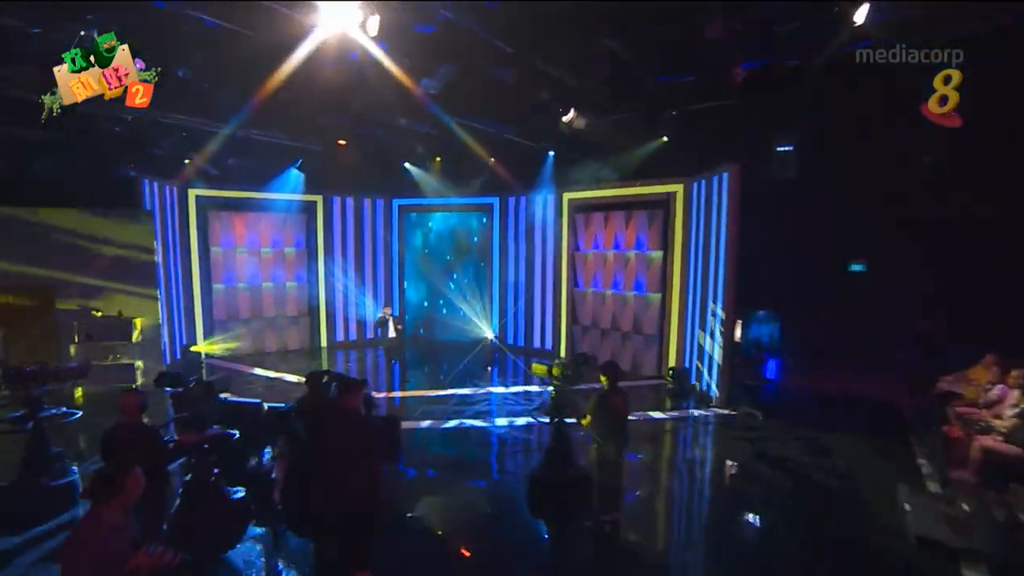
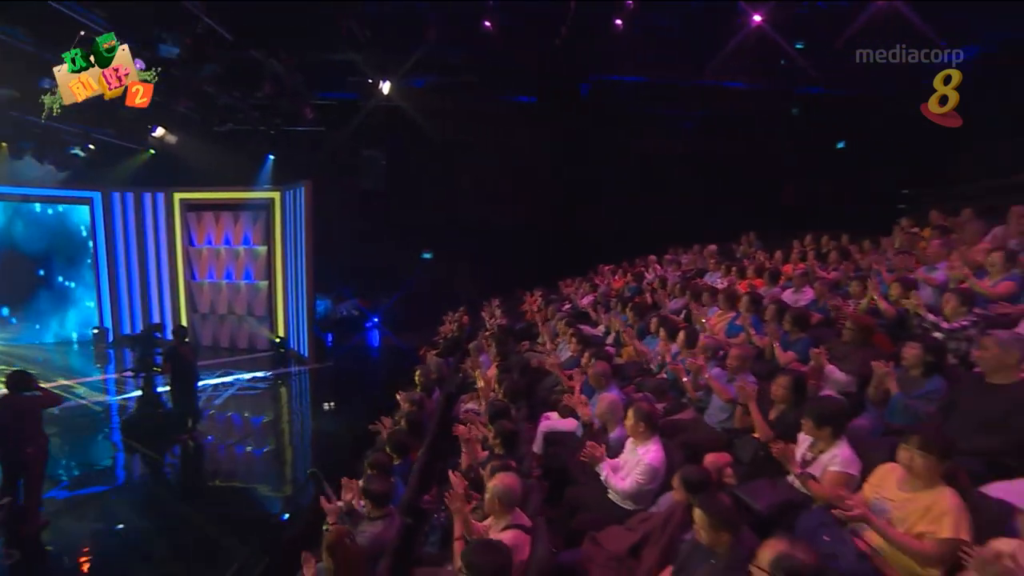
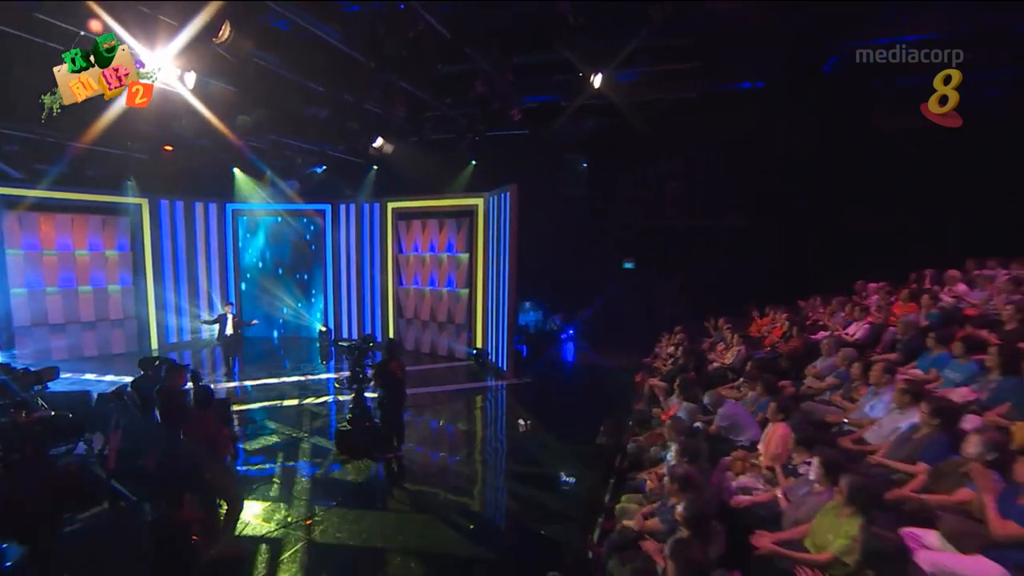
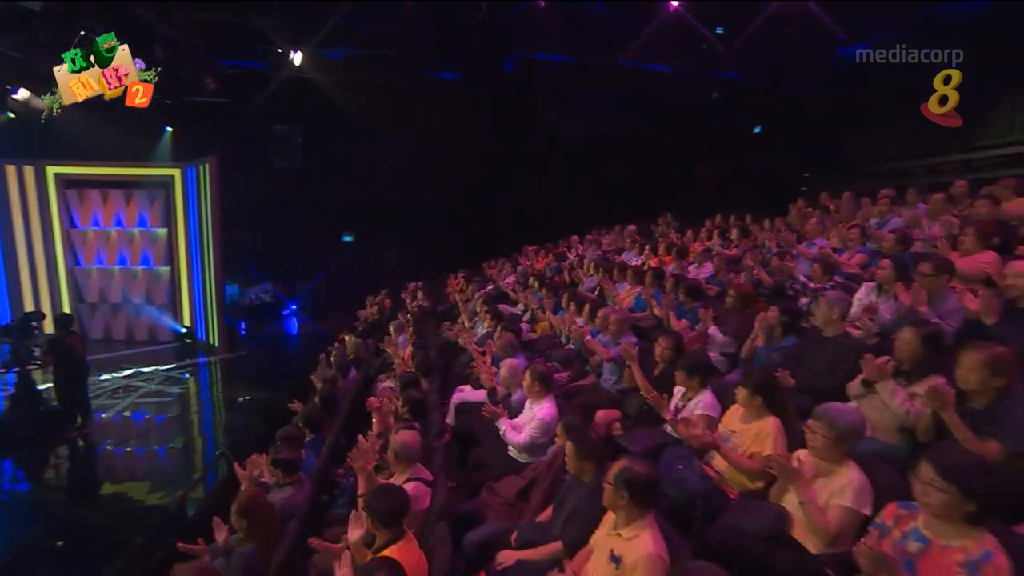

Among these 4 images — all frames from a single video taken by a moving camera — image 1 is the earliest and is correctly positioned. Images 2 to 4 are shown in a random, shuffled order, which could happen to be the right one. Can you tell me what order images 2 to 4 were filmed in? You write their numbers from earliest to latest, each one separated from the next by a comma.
3, 2, 4
